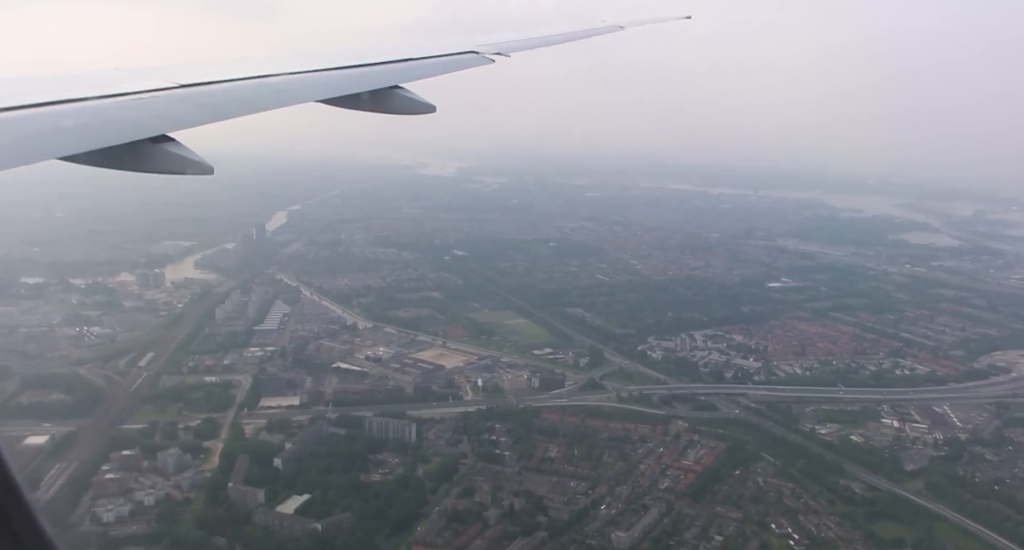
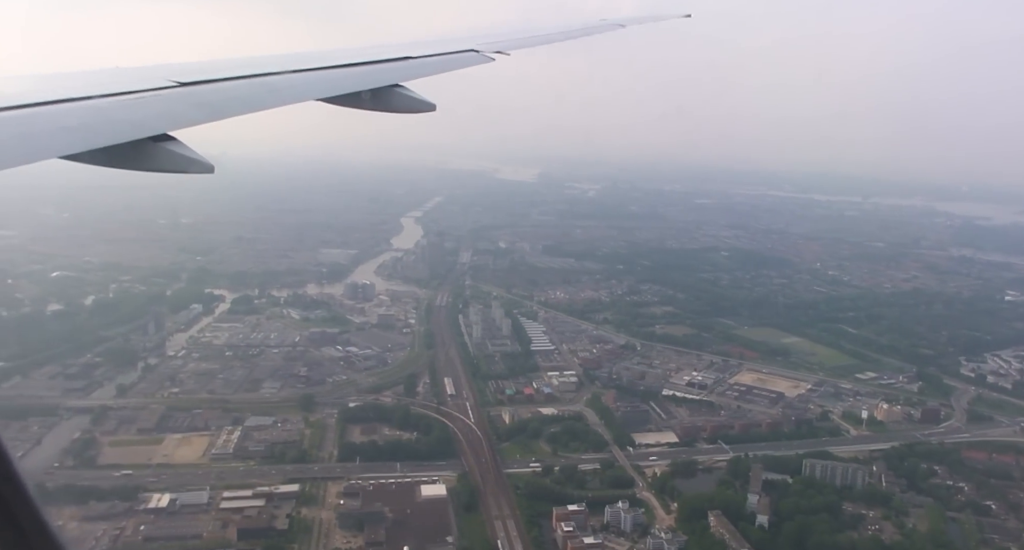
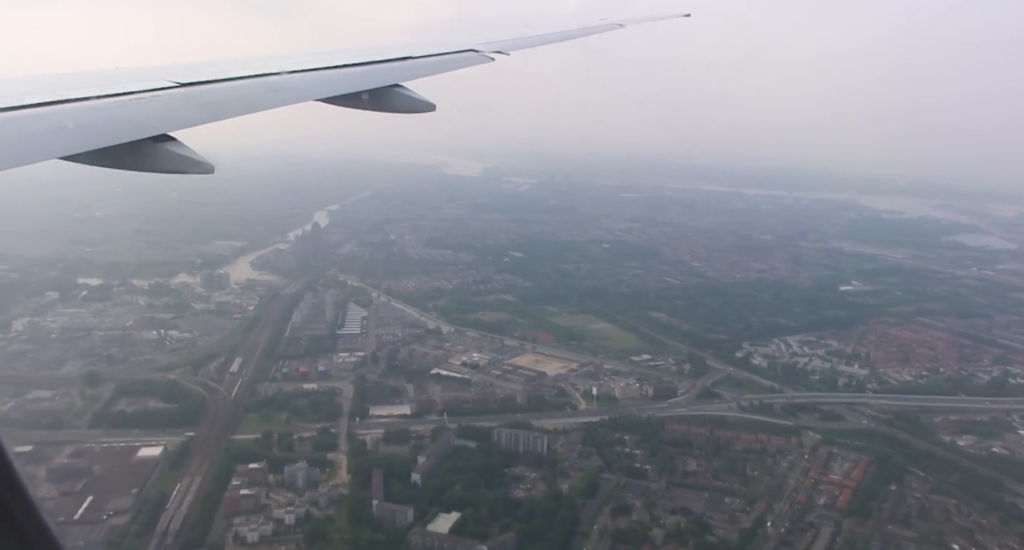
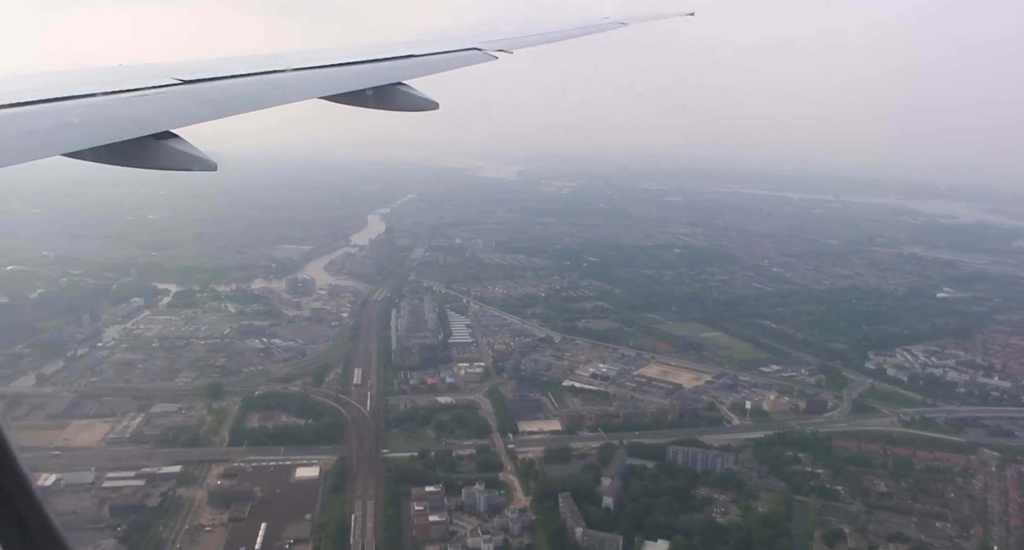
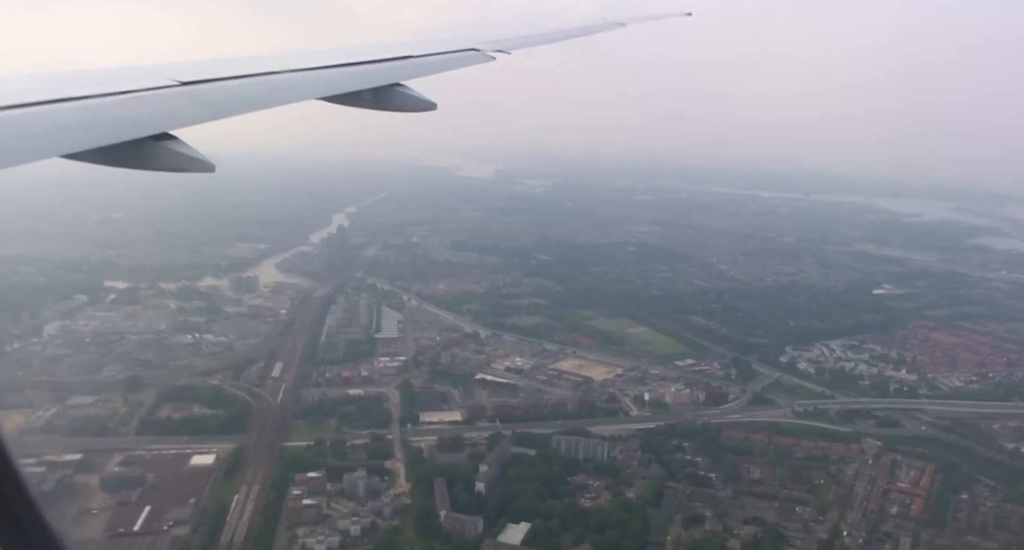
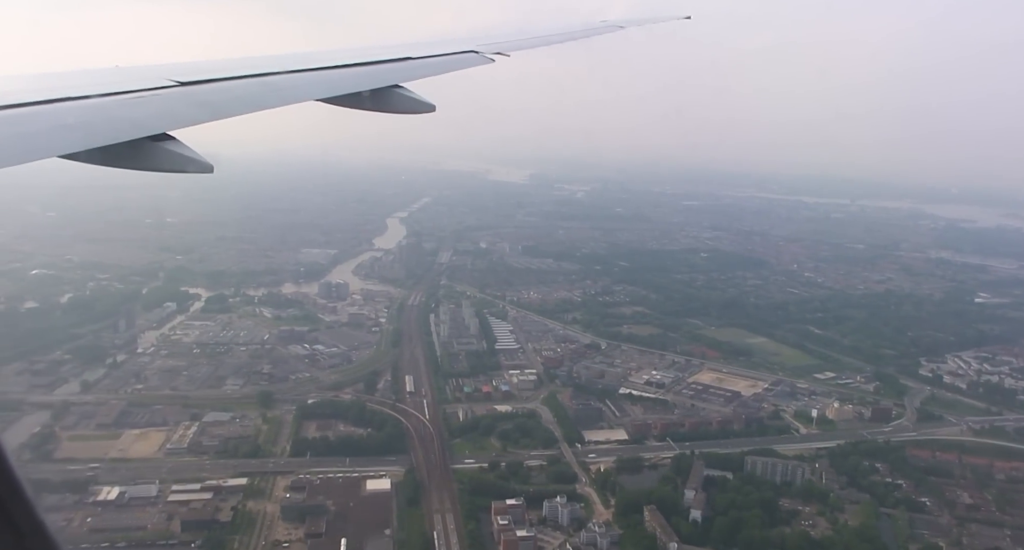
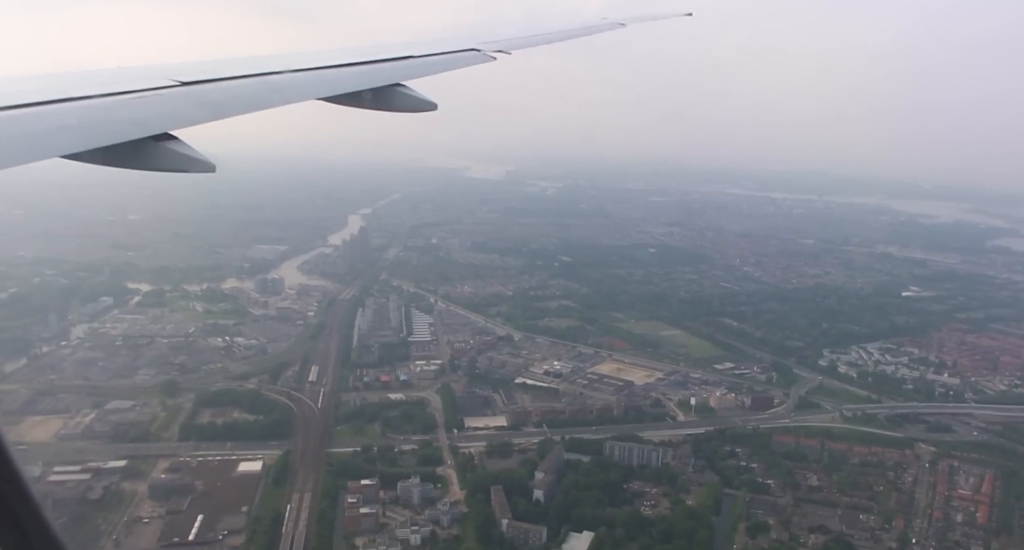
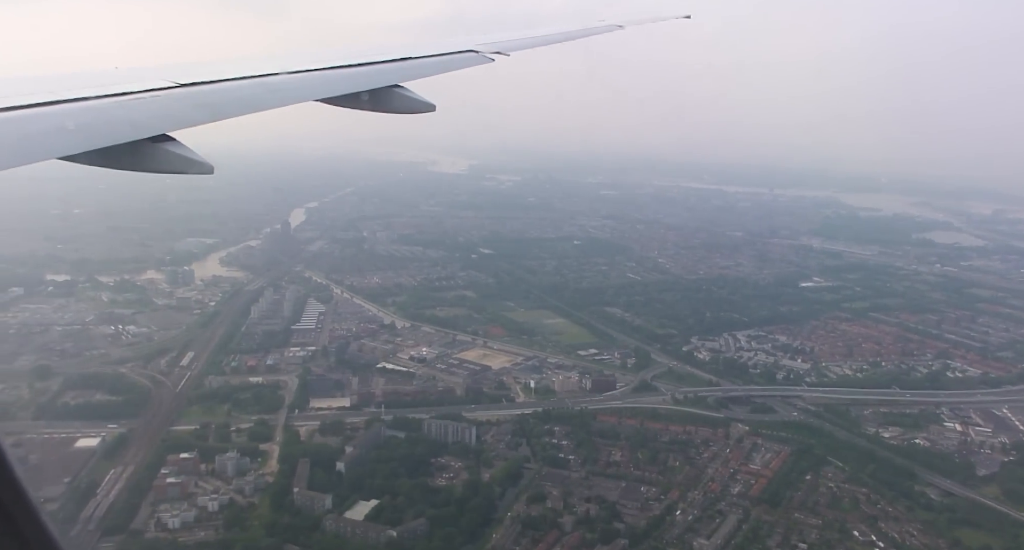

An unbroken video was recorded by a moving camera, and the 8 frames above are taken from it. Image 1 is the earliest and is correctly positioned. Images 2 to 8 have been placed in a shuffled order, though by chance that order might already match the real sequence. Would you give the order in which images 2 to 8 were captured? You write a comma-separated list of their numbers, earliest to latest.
8, 3, 5, 7, 4, 6, 2
